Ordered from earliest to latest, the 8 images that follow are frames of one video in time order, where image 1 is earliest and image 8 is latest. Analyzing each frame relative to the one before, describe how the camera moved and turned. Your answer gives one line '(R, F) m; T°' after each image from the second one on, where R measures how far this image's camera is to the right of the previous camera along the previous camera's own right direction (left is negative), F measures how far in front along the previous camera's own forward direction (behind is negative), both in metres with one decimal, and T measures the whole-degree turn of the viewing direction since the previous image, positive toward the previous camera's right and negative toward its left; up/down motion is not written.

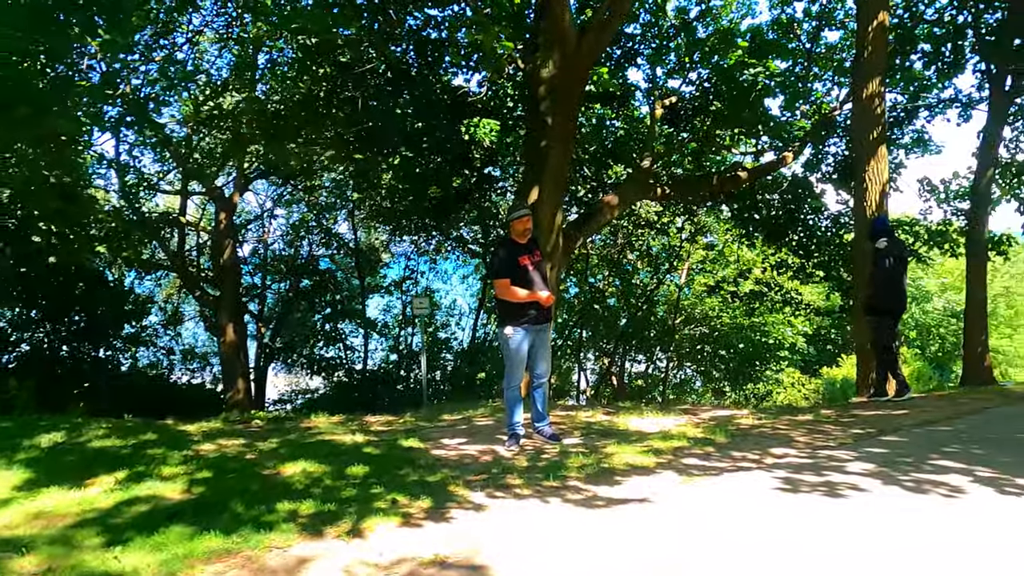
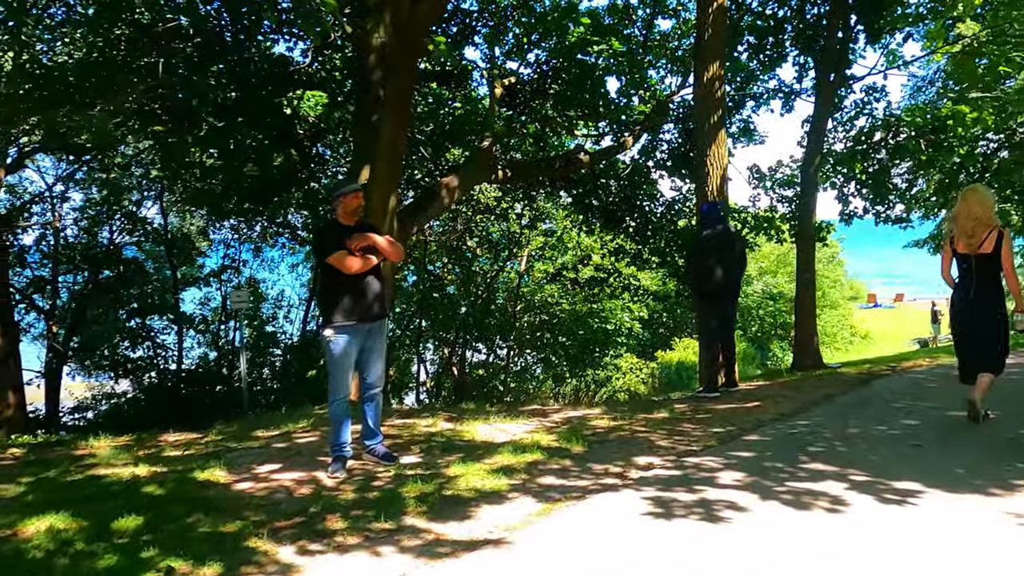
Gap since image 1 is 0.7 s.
(+0.1, +0.7) m; +12°
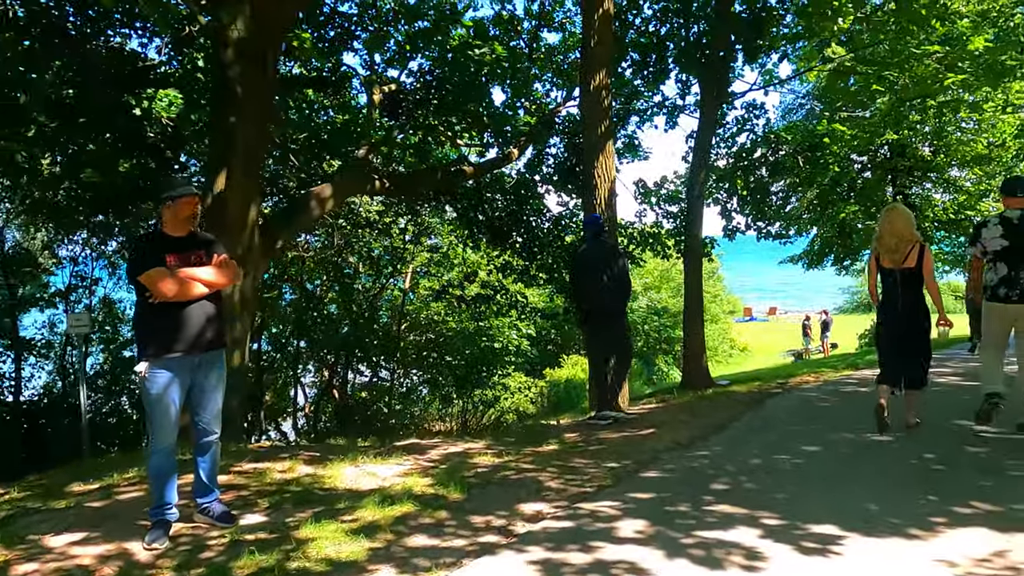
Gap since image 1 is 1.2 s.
(+0.1, +0.6) m; +8°
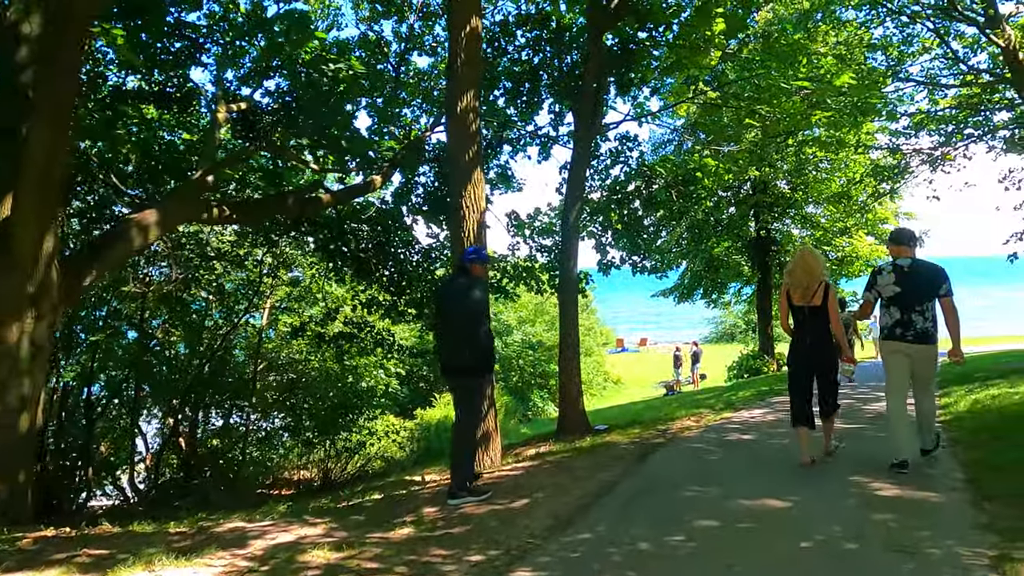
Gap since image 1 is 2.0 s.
(+0.2, +0.8) m; +9°
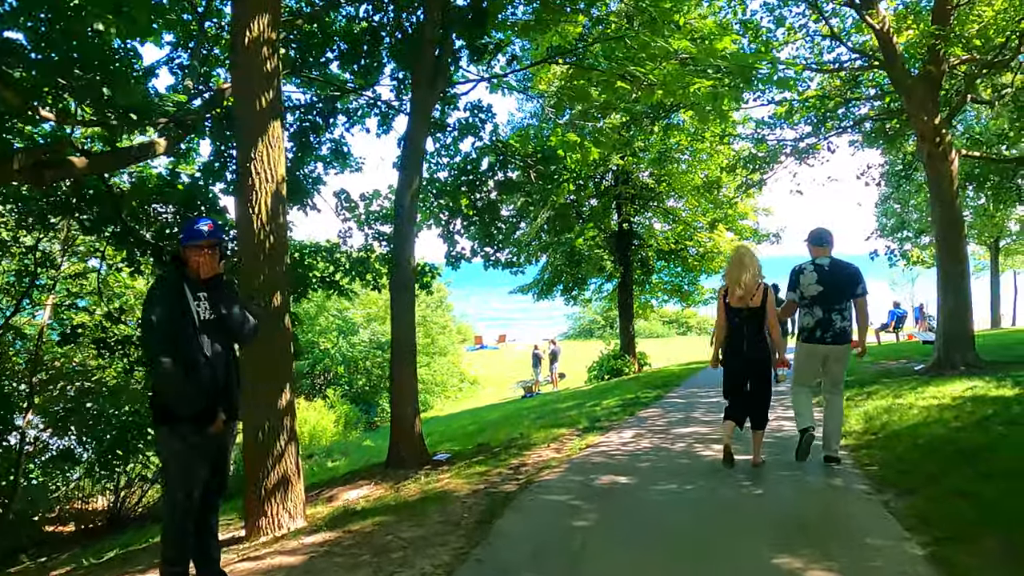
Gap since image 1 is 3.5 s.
(+0.4, +1.7) m; +10°
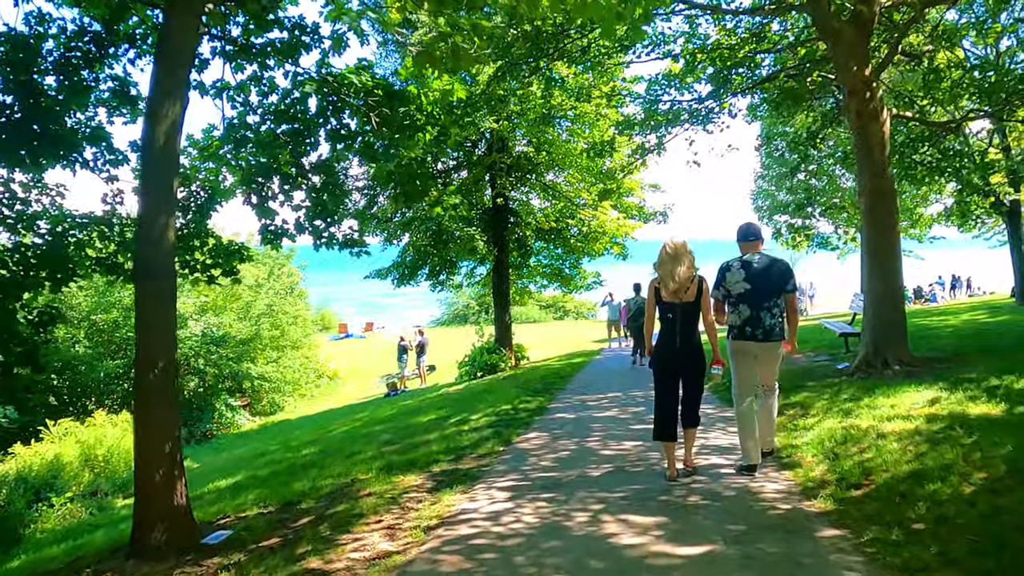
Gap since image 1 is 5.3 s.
(+0.4, +2.3) m; +9°
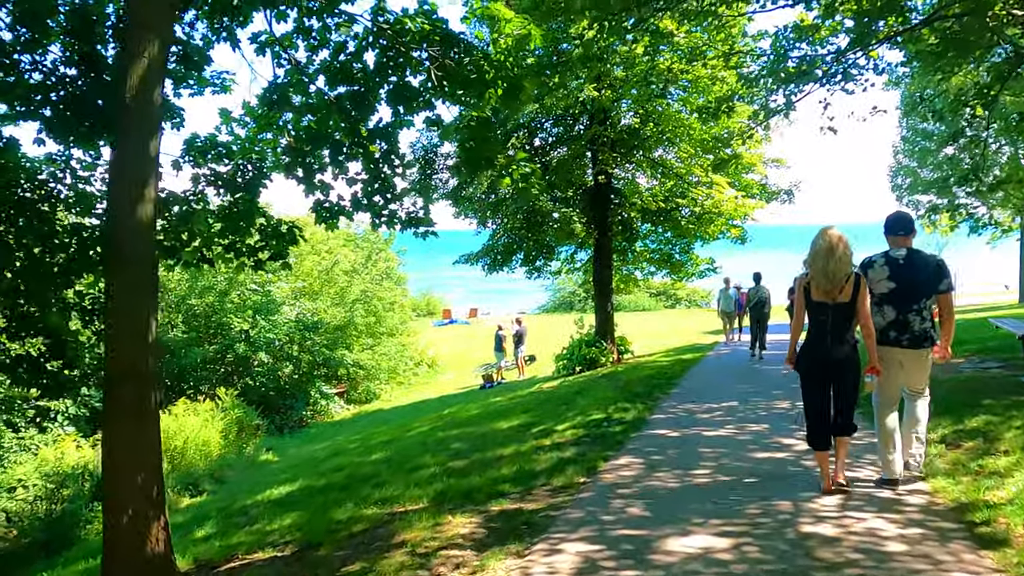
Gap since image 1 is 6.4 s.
(+0.2, +1.3) m; -8°
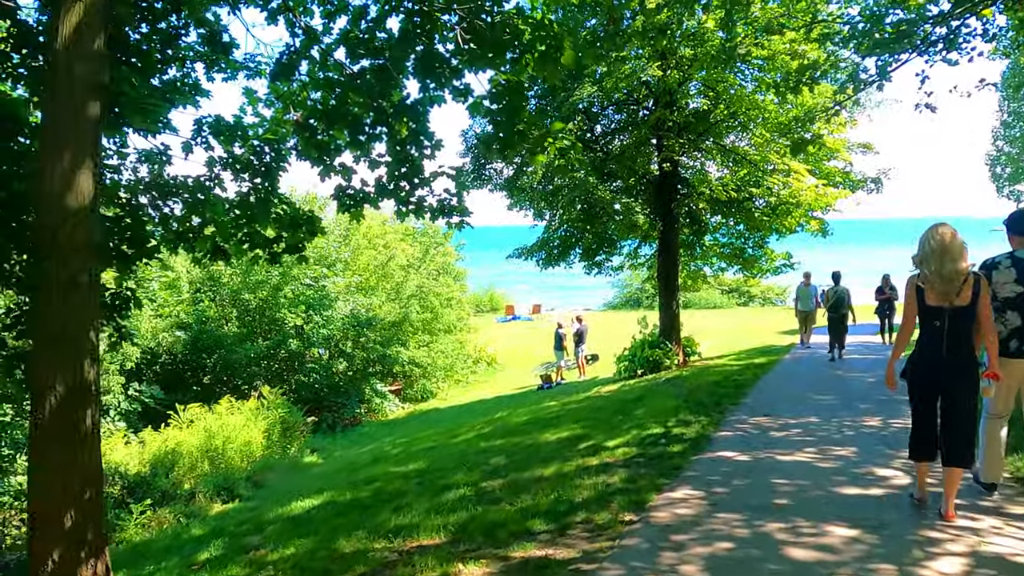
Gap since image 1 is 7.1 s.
(+0.2, +0.8) m; -5°
